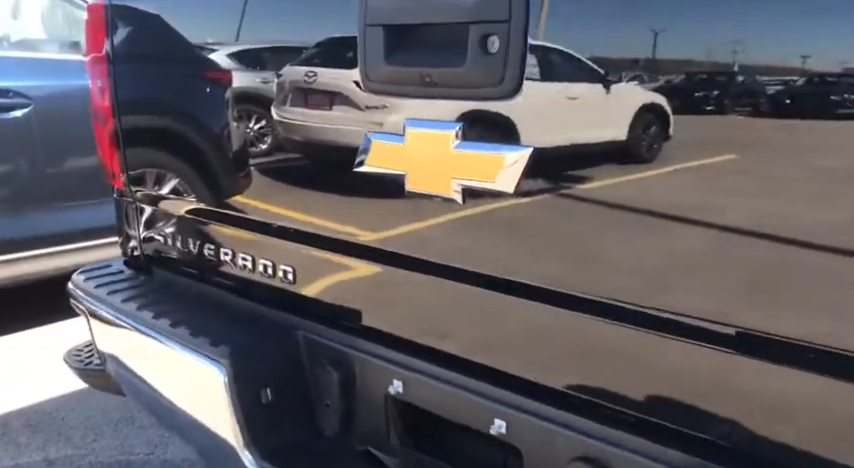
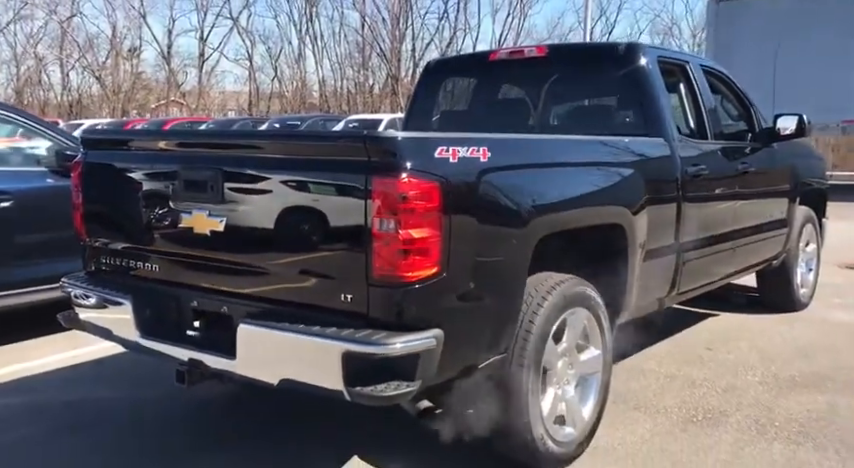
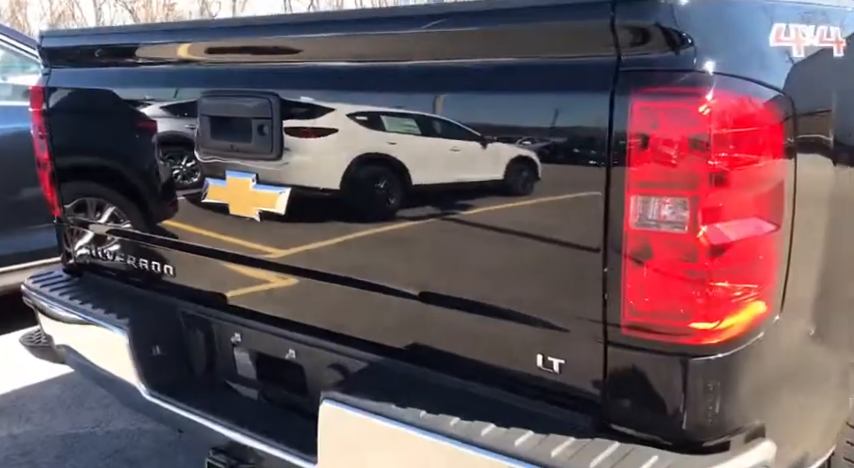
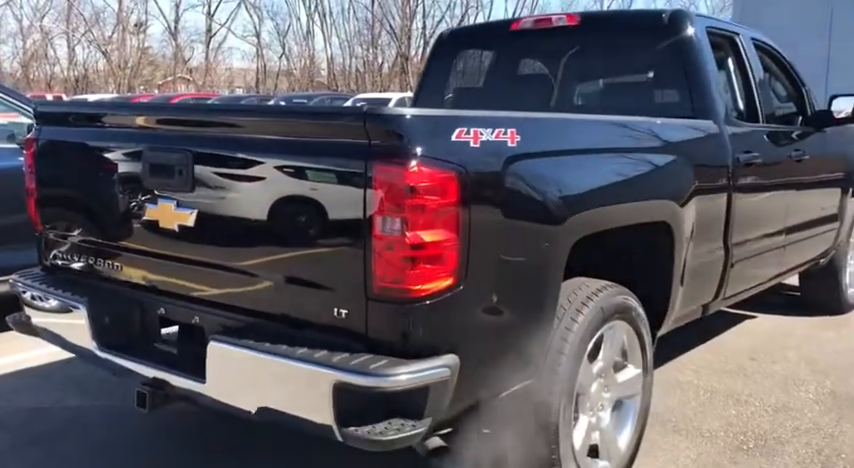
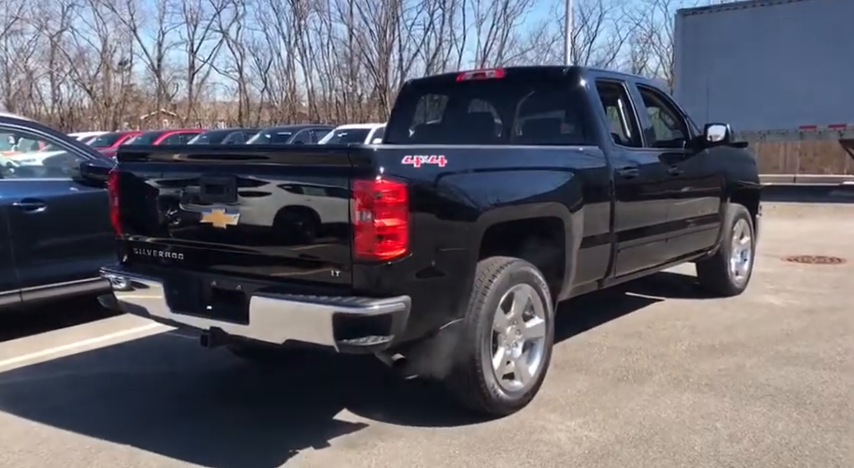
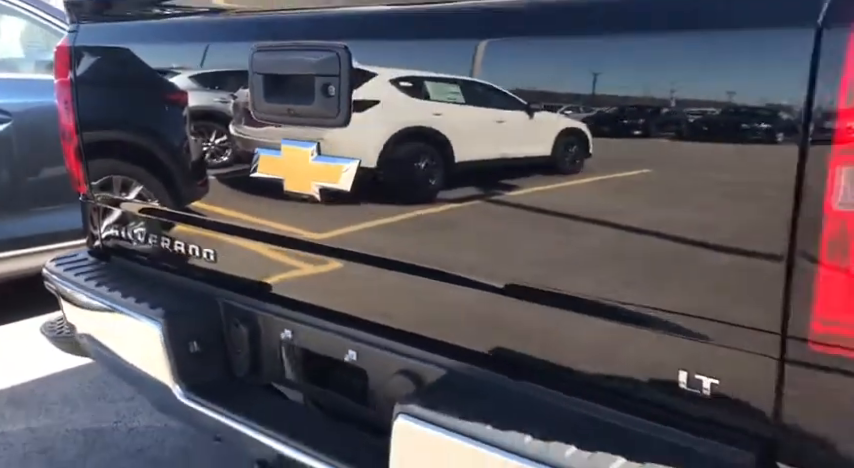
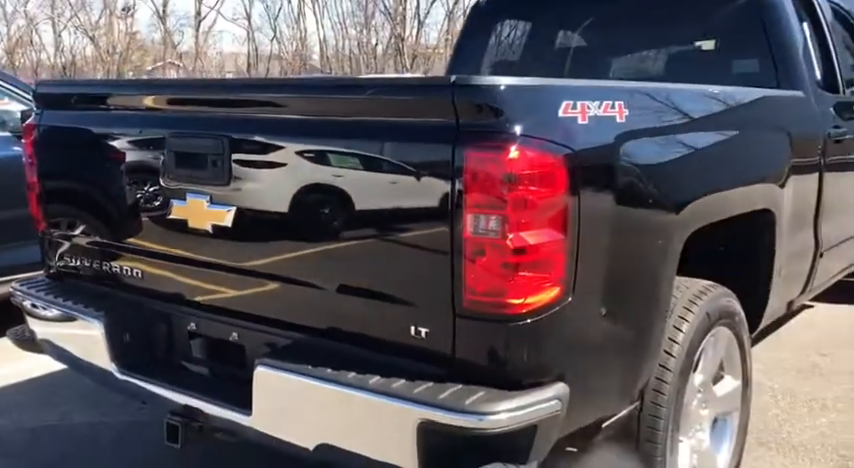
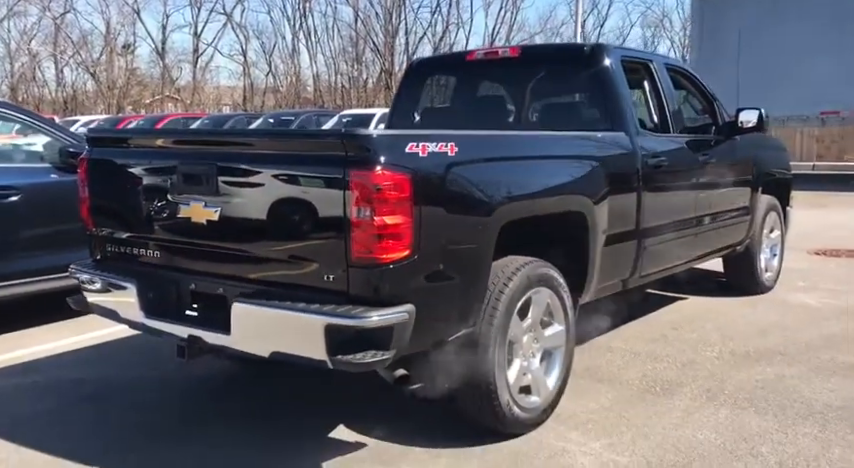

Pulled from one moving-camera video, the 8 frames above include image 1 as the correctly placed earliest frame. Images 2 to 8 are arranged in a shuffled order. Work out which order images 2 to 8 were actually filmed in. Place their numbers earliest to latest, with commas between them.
6, 3, 7, 4, 2, 8, 5
